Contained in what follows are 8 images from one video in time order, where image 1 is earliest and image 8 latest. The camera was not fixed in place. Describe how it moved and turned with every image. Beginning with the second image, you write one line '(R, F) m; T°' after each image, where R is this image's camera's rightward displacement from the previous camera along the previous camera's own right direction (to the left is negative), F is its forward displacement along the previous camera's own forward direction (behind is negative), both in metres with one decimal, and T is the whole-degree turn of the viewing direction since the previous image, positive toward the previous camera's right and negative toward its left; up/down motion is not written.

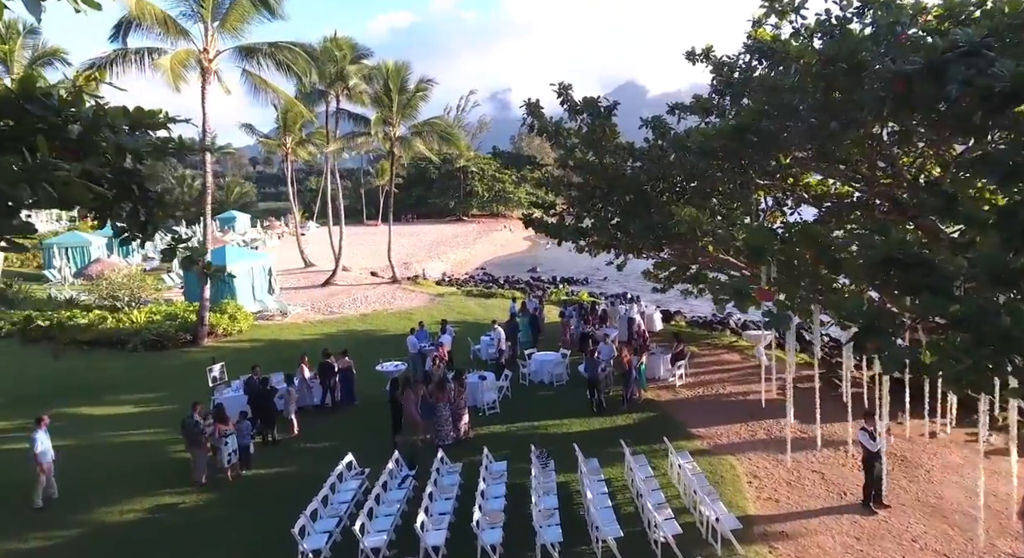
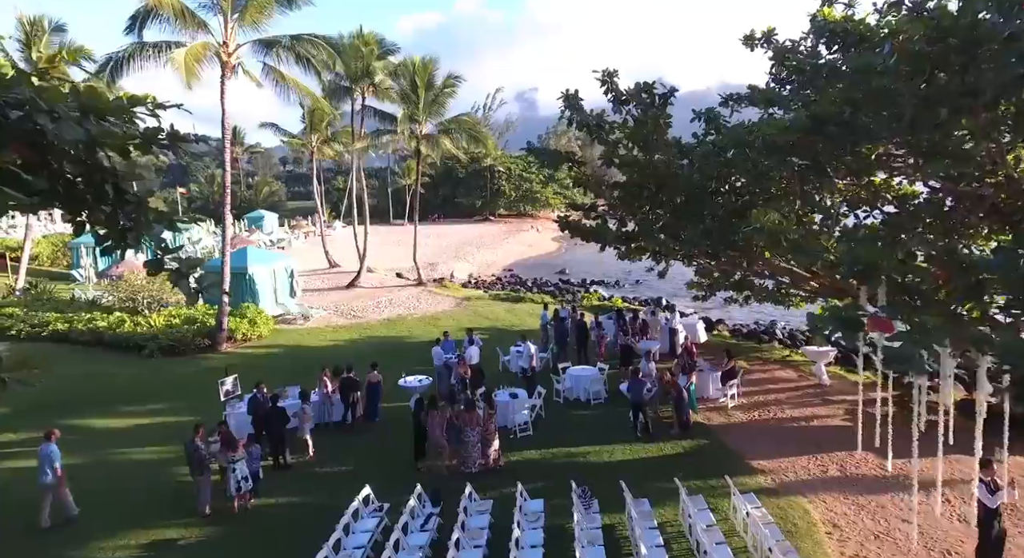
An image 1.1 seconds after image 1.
(-0.1, +1.2) m; -2°
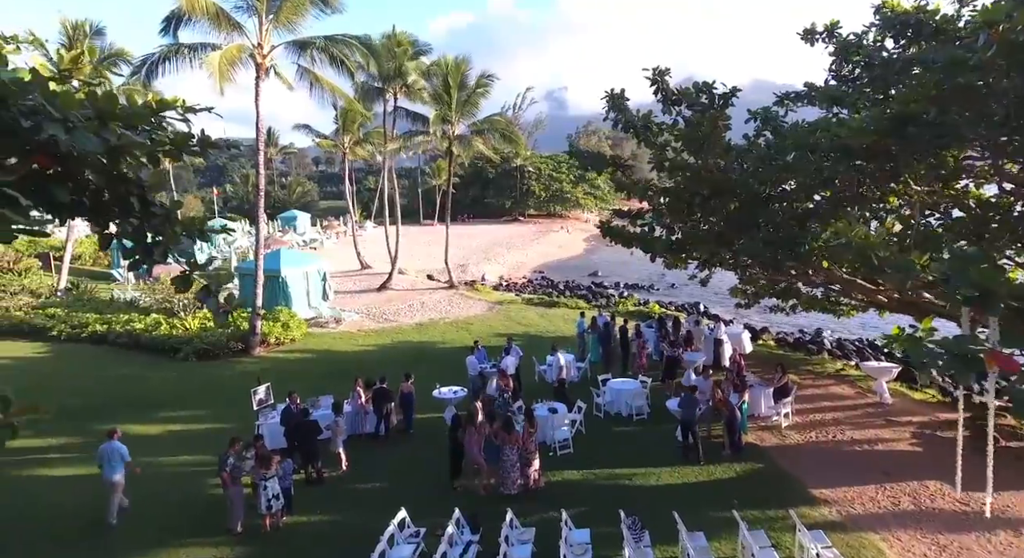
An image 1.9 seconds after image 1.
(-0.2, +0.5) m; -2°
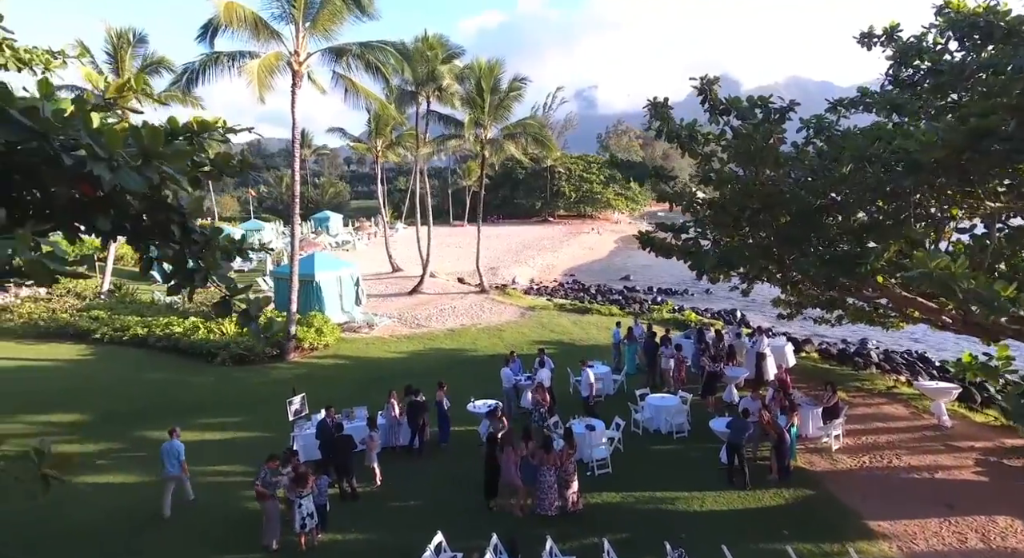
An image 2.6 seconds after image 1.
(-0.1, +0.3) m; -2°
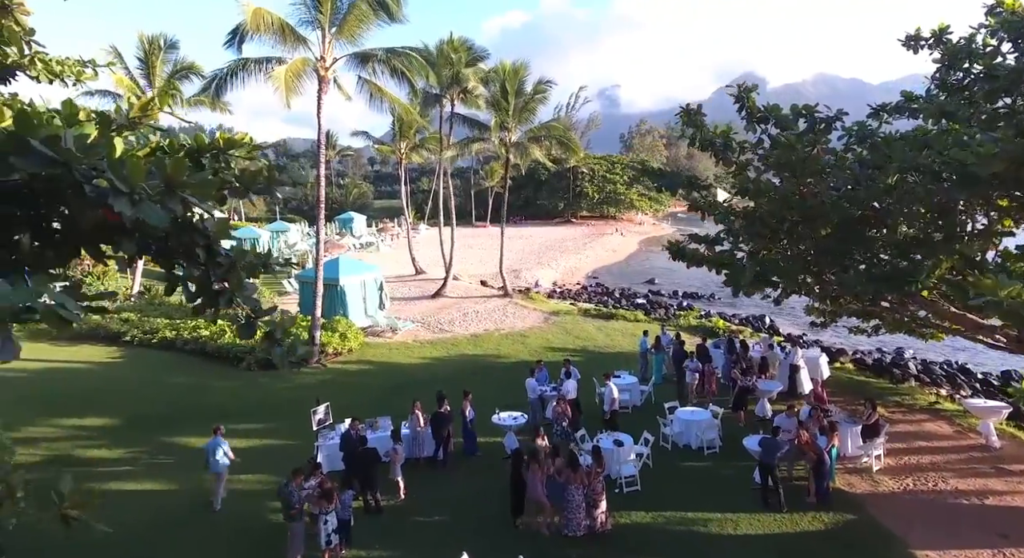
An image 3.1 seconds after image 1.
(-0.1, +0.3) m; -2°
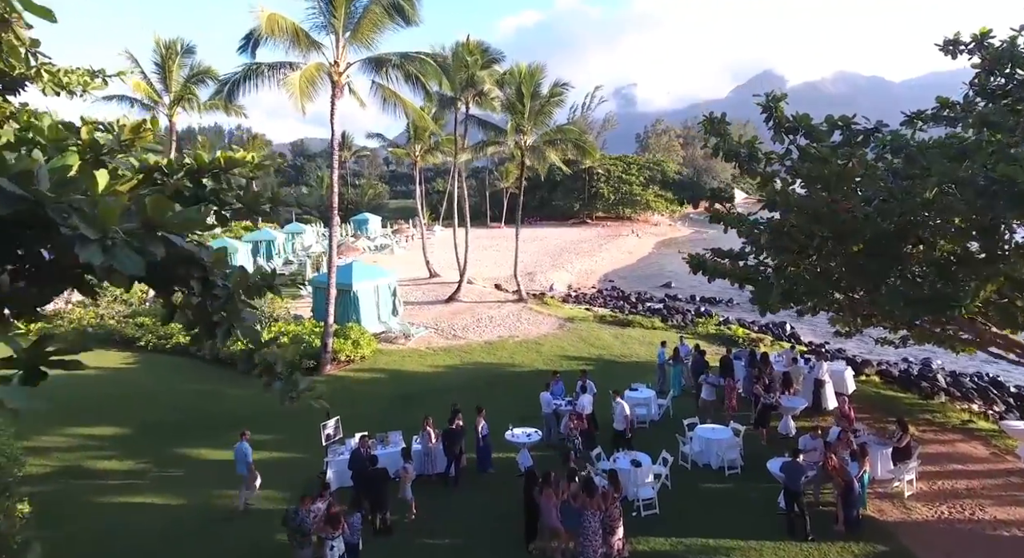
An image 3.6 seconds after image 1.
(0.0, +0.4) m; -1°
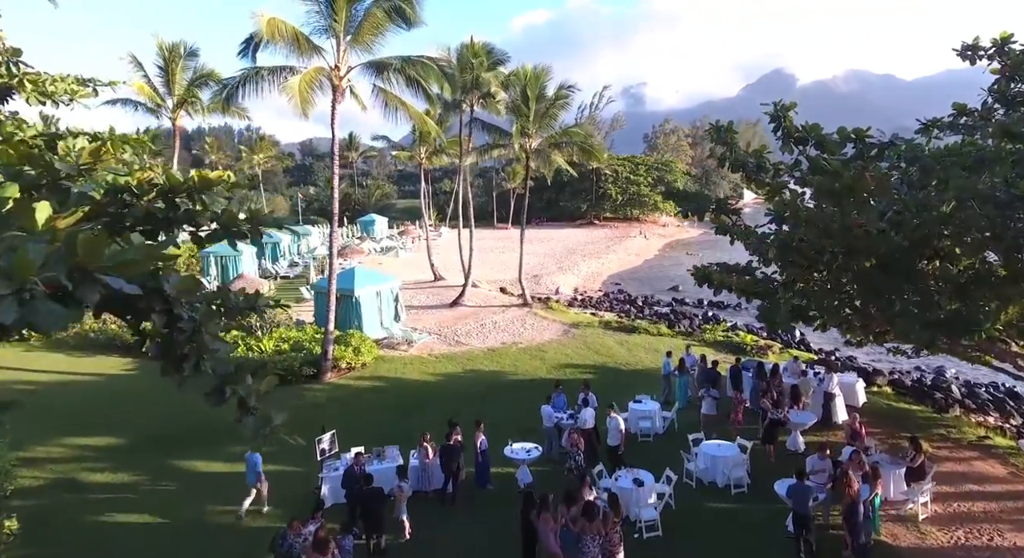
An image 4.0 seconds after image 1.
(+0.1, +0.4) m; -1°
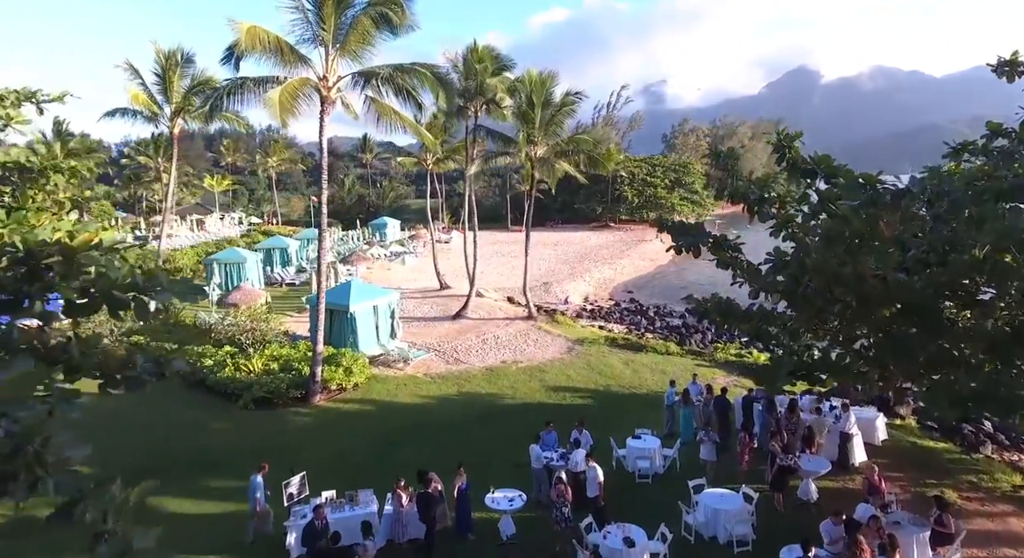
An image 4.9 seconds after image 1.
(+0.5, +1.1) m; -1°
